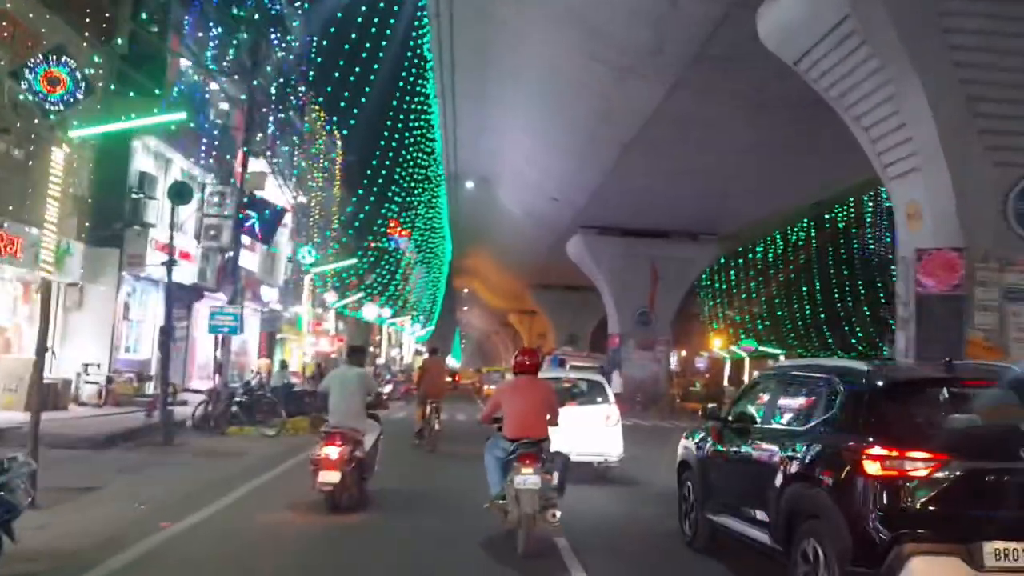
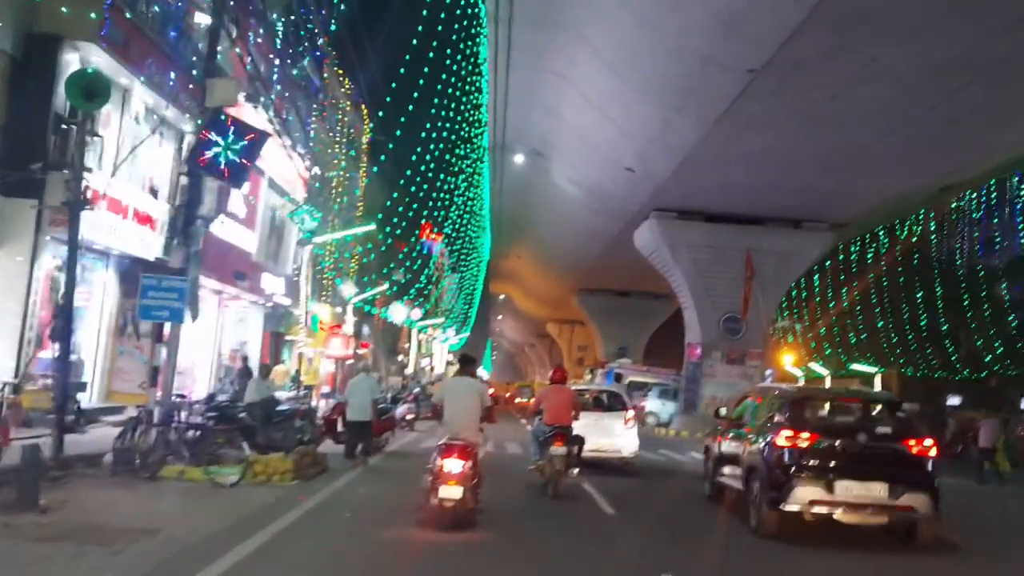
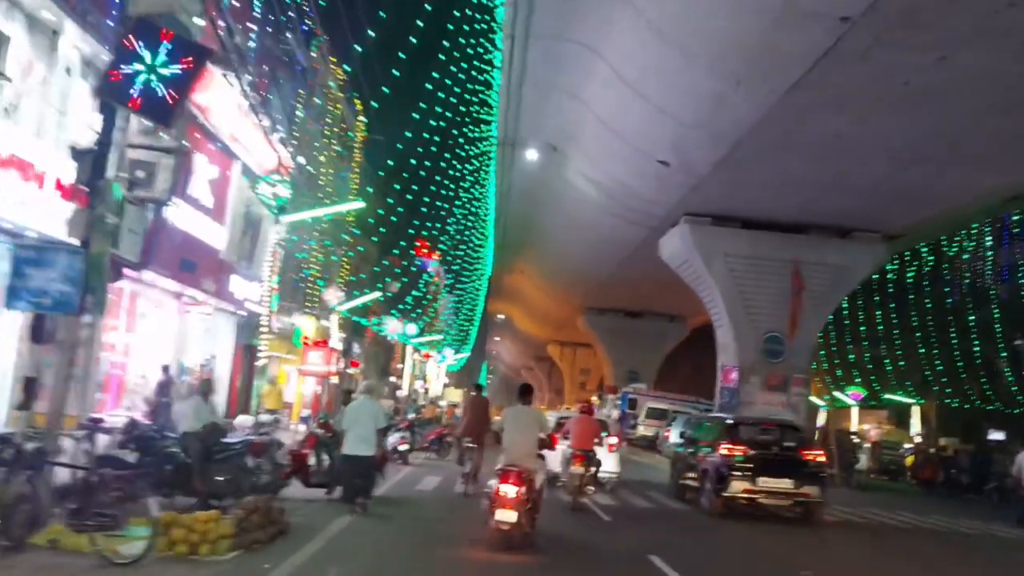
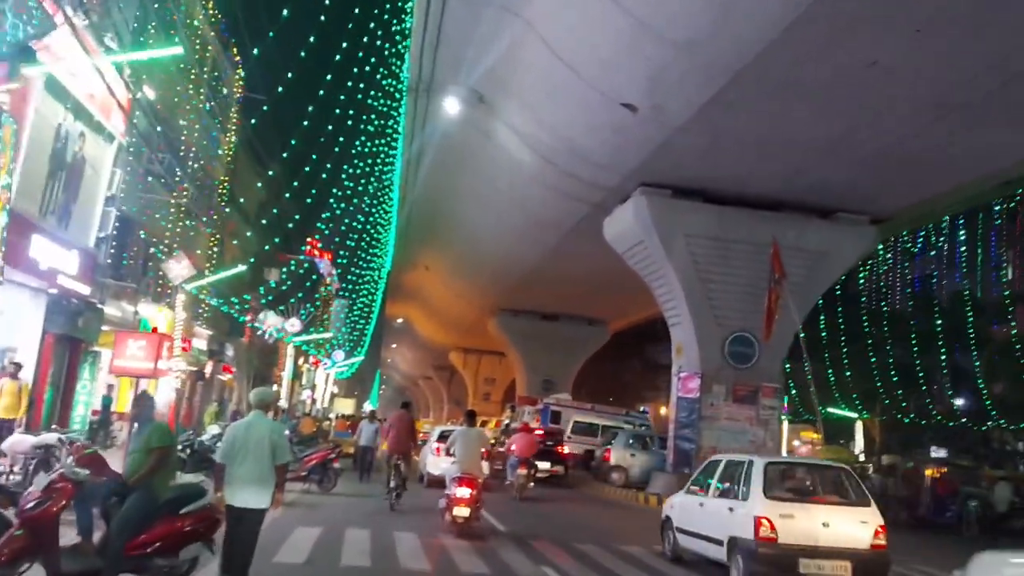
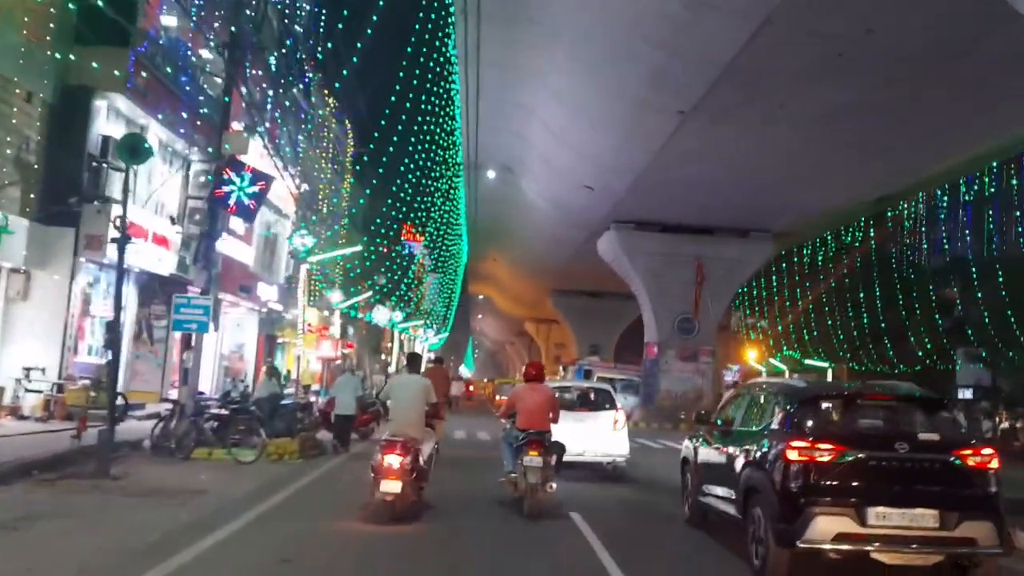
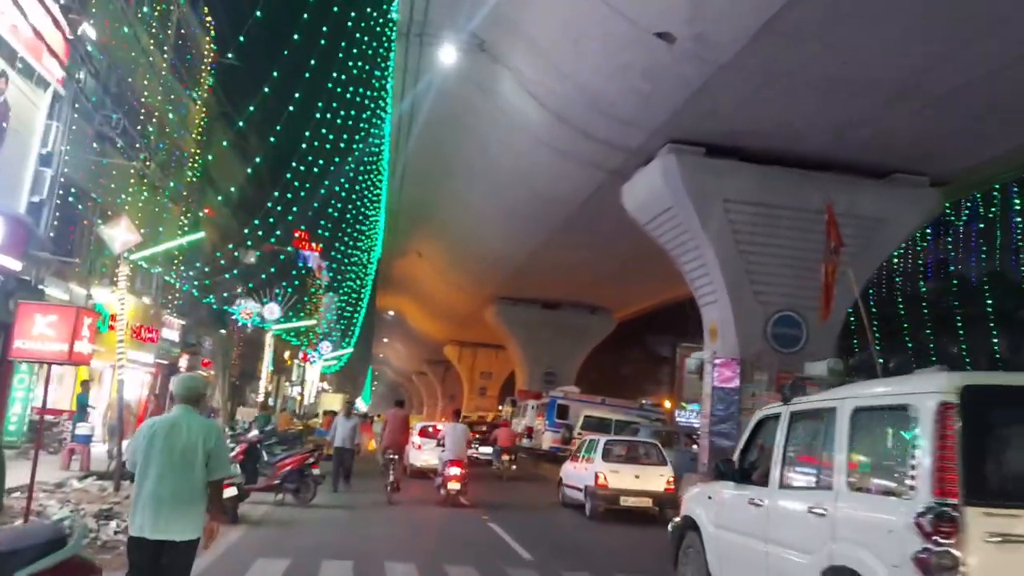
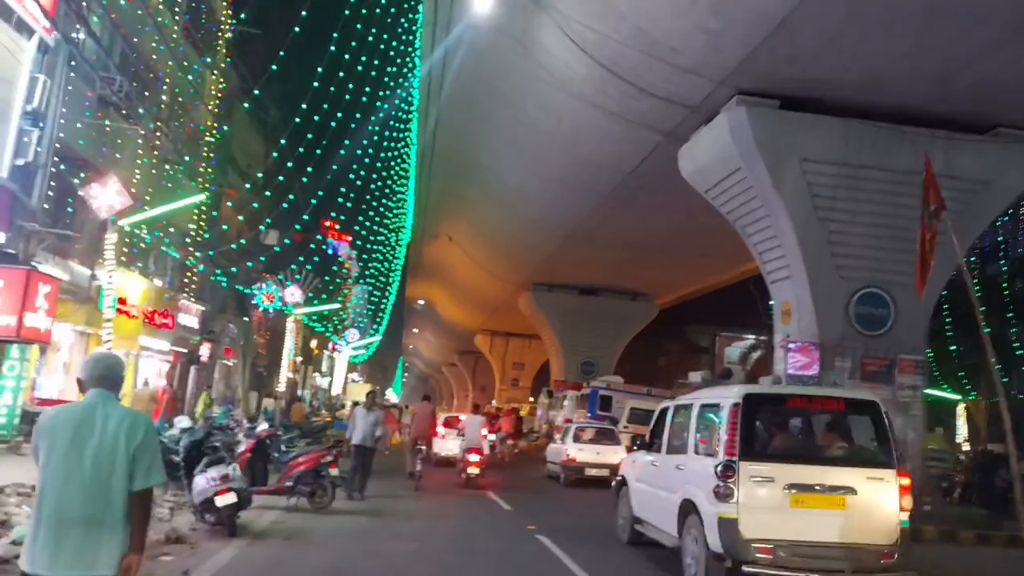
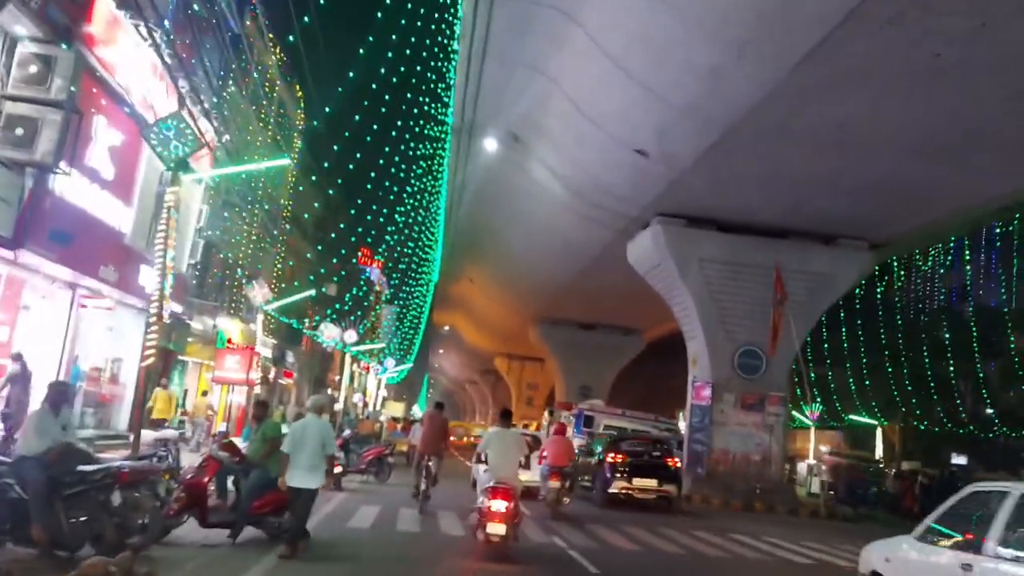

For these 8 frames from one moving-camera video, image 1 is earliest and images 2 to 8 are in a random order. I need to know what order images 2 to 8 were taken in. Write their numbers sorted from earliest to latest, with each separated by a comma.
5, 2, 3, 8, 4, 6, 7
